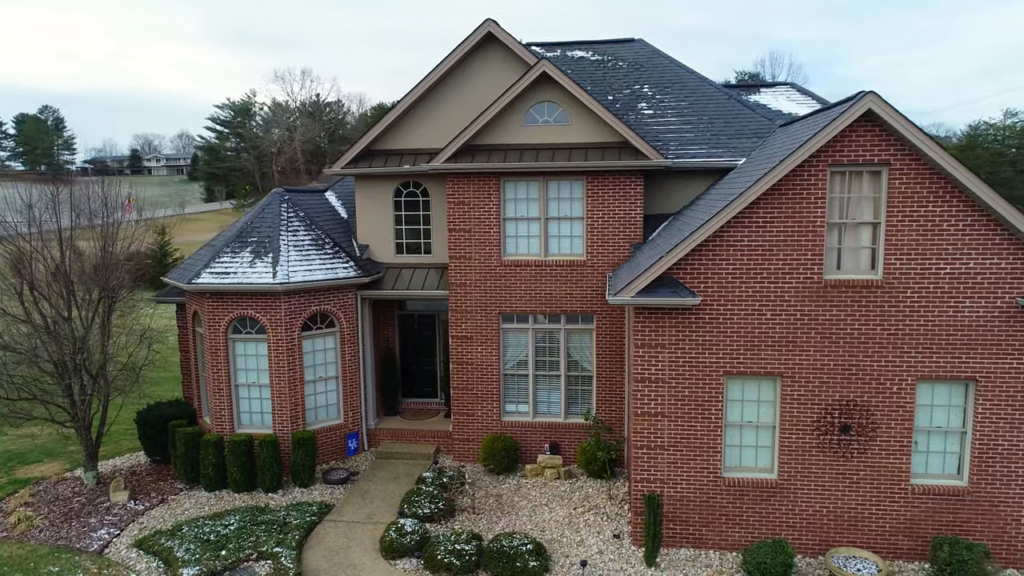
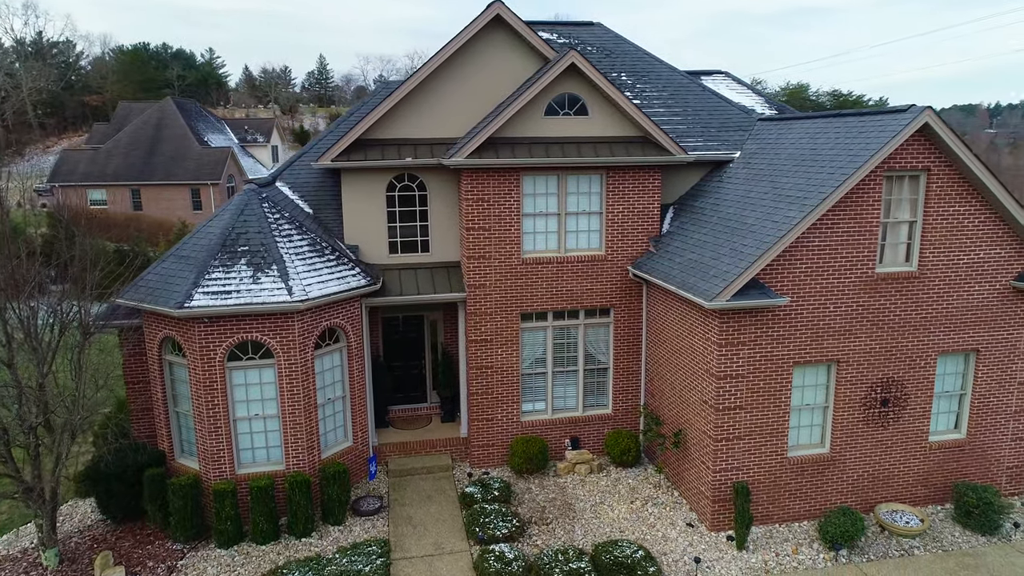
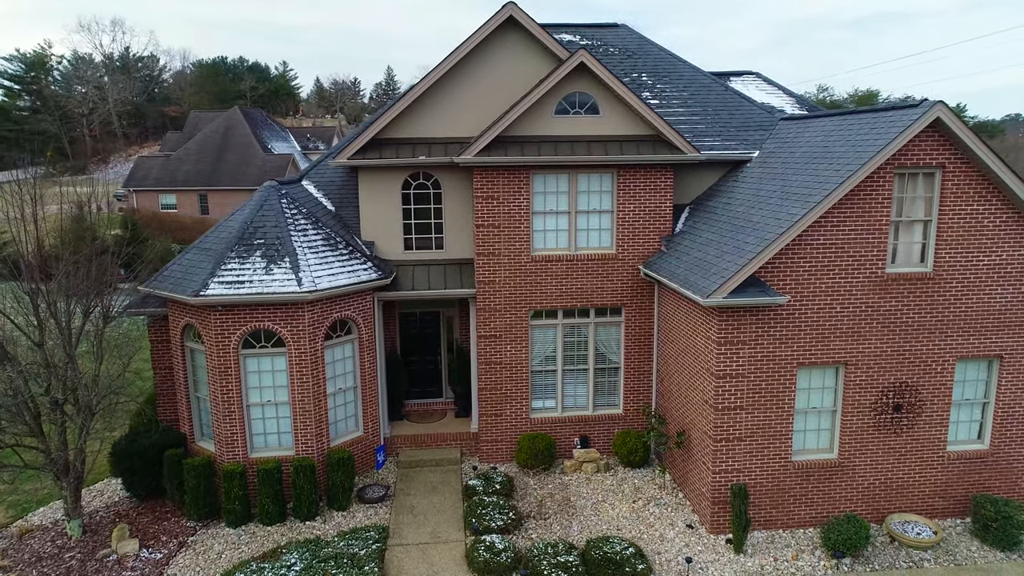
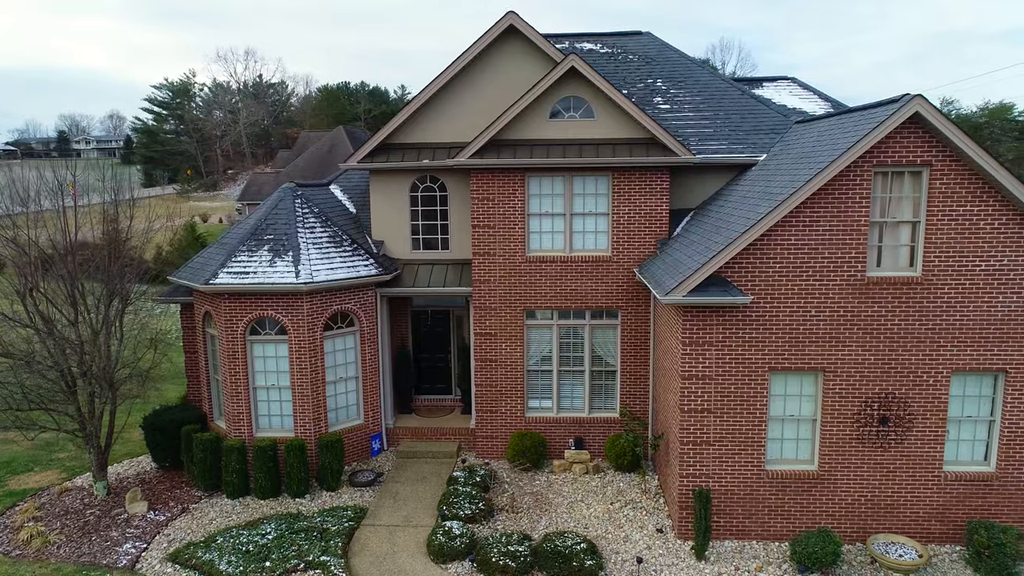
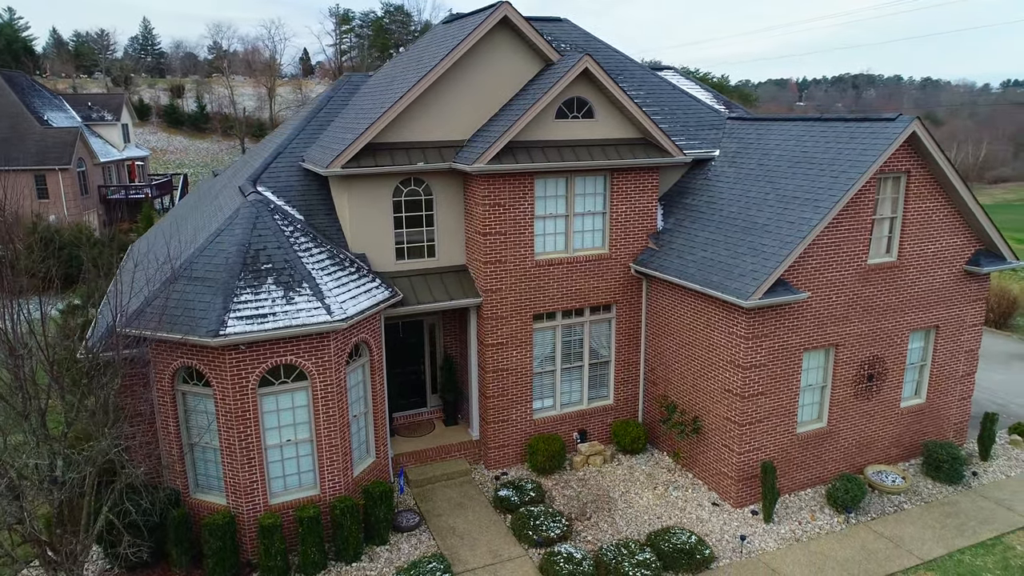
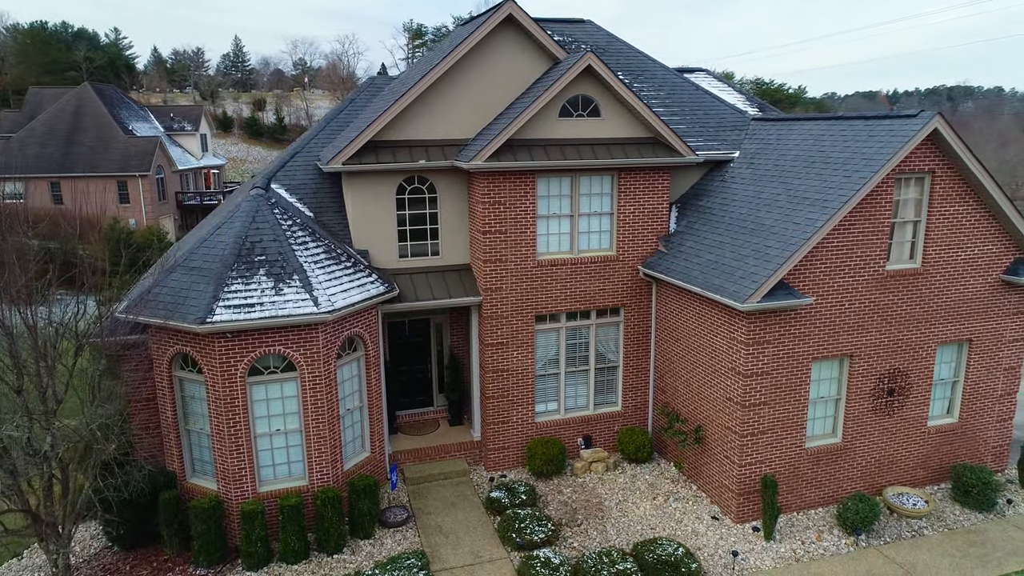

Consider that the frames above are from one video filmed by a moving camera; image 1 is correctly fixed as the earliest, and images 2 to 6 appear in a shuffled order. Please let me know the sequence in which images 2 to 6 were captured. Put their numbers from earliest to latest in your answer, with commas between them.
4, 3, 2, 6, 5
